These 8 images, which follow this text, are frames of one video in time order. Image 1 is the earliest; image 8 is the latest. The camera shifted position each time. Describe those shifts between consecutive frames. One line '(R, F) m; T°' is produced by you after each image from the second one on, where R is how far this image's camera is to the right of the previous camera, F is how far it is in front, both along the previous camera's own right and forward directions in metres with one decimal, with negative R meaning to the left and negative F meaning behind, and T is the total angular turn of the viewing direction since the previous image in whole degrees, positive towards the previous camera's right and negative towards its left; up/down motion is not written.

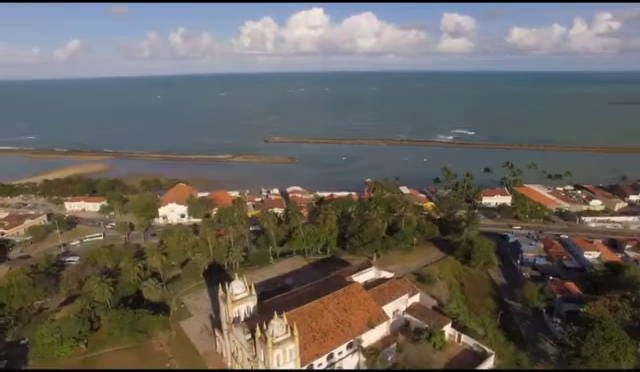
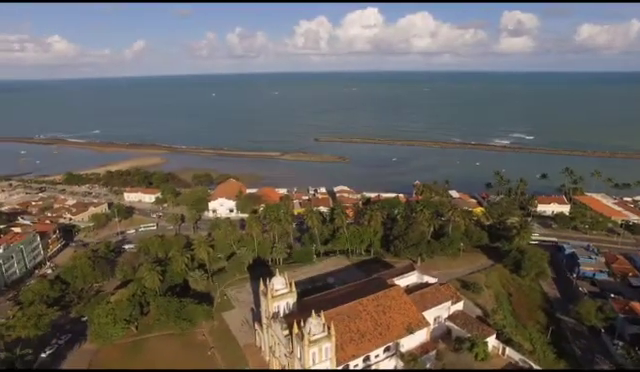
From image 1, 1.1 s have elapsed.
(+1.4, +0.1) m; -7°
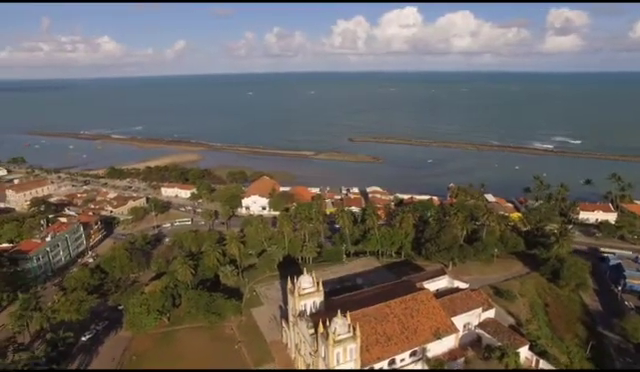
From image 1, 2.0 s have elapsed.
(+1.1, 0.0) m; -5°
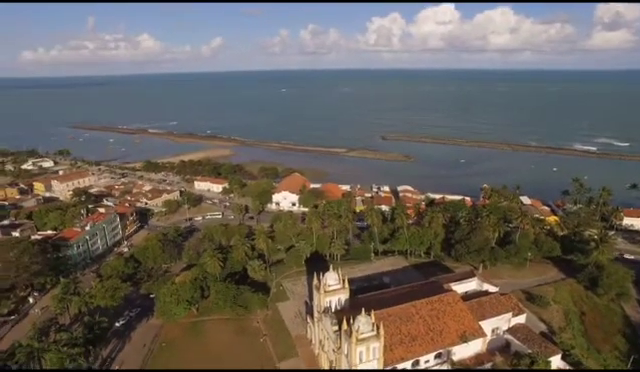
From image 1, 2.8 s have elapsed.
(+1.0, 0.0) m; -5°
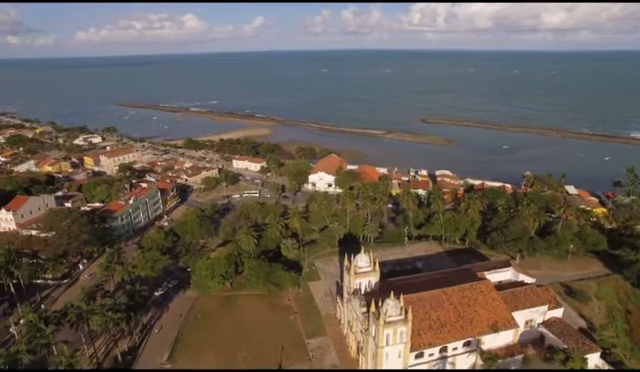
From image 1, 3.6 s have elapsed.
(+1.1, 0.0) m; -6°
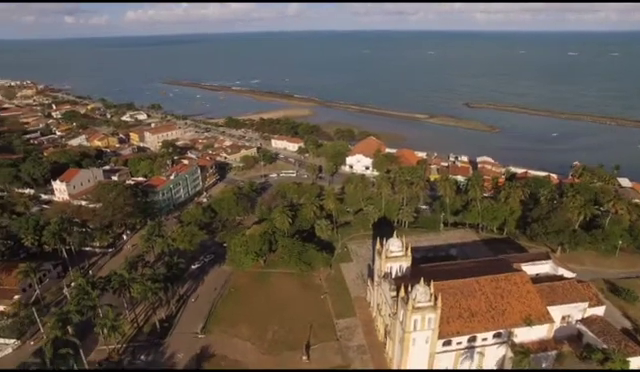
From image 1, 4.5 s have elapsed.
(+1.1, 0.0) m; -6°
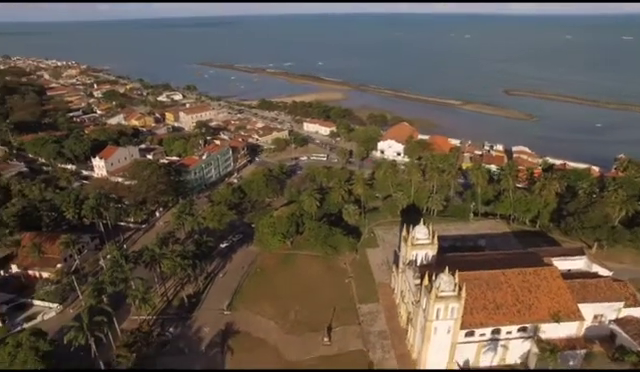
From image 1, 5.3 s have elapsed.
(+1.0, 0.0) m; -5°
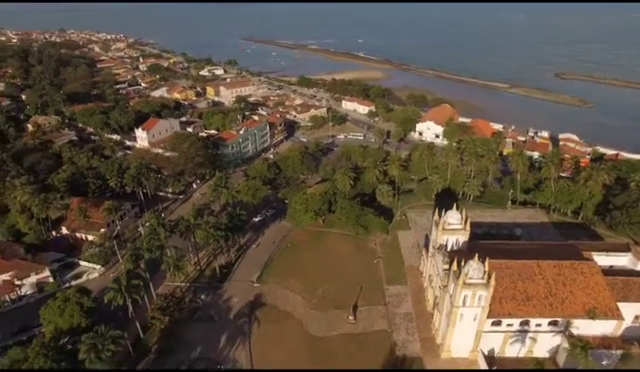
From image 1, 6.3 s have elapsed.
(+1.4, 0.0) m; -6°
